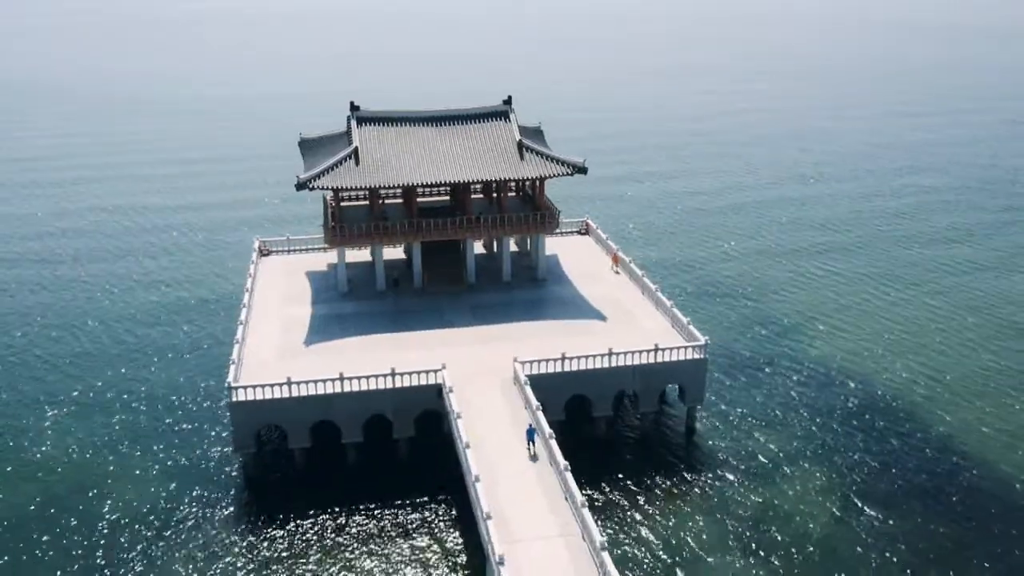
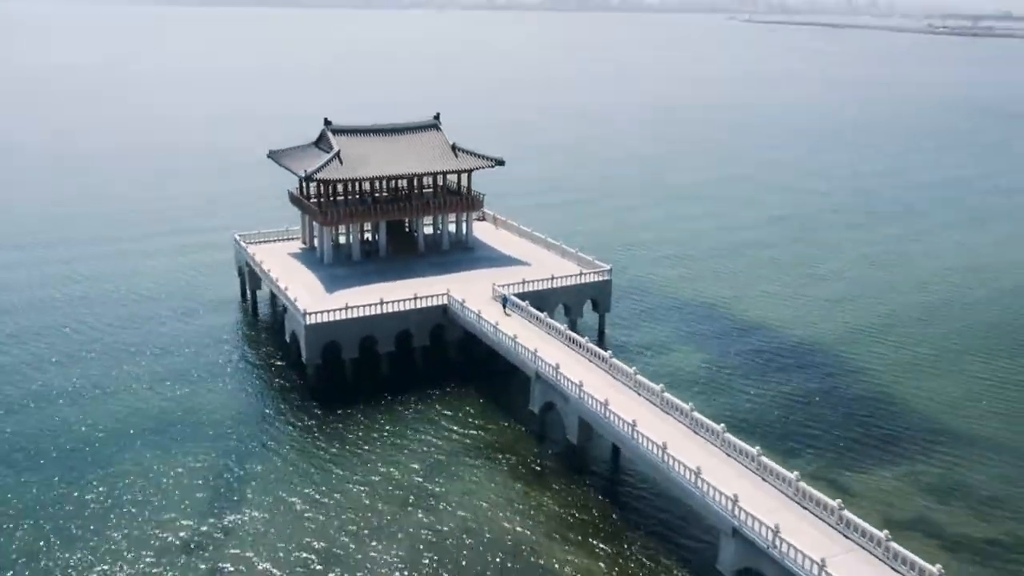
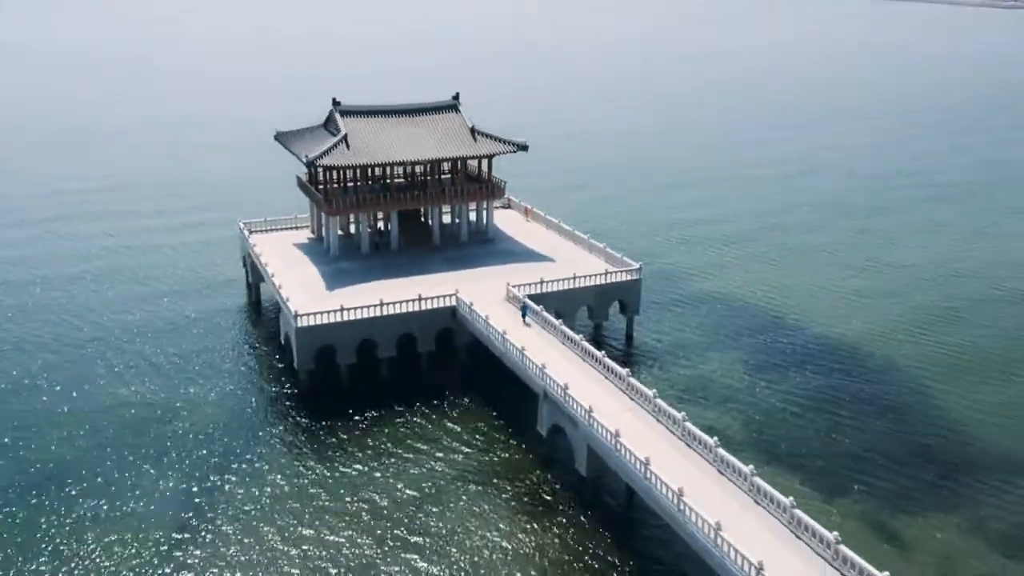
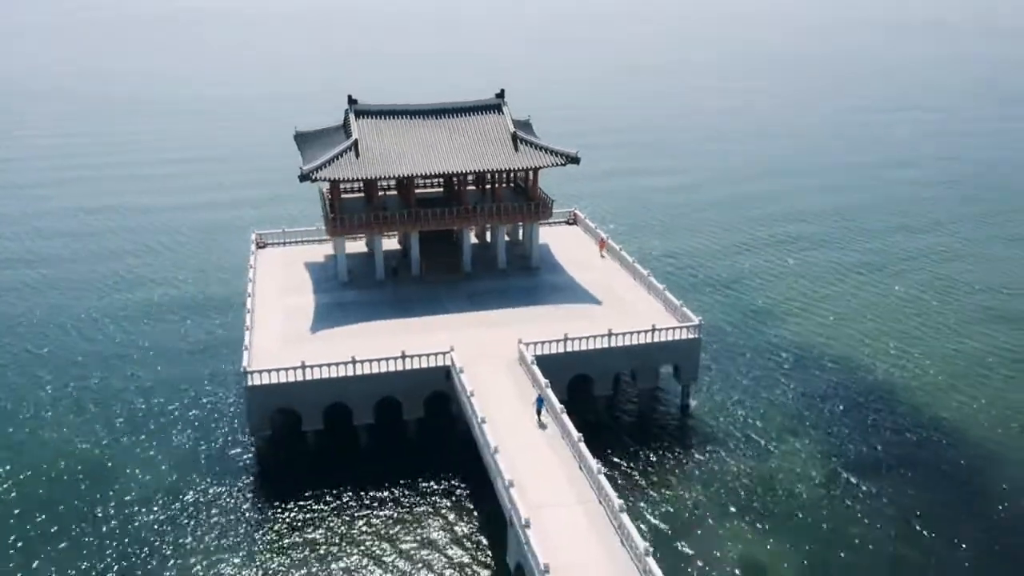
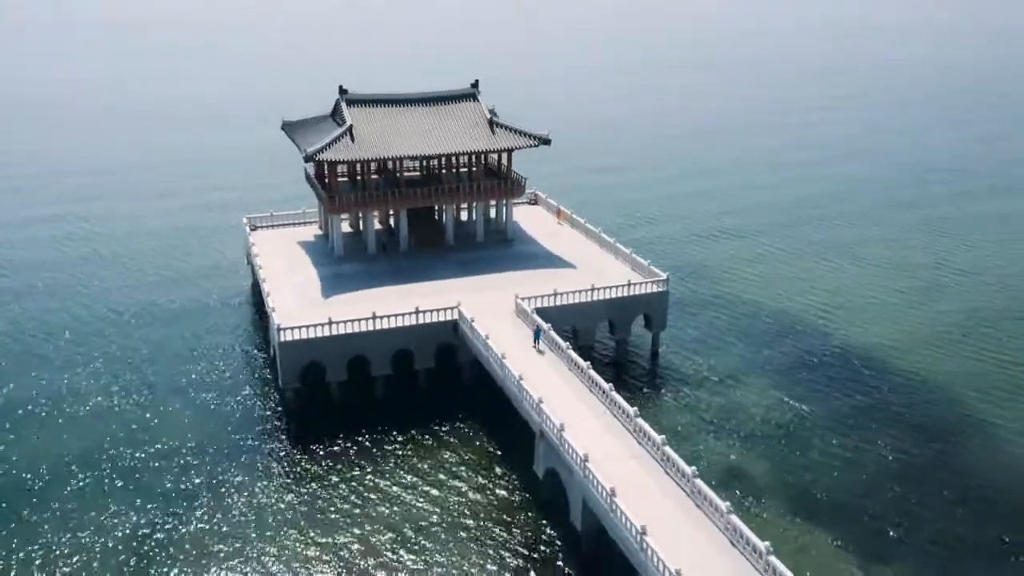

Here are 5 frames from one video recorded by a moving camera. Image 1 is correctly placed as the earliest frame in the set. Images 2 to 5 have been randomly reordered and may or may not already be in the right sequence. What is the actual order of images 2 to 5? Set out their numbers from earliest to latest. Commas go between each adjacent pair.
4, 5, 3, 2
